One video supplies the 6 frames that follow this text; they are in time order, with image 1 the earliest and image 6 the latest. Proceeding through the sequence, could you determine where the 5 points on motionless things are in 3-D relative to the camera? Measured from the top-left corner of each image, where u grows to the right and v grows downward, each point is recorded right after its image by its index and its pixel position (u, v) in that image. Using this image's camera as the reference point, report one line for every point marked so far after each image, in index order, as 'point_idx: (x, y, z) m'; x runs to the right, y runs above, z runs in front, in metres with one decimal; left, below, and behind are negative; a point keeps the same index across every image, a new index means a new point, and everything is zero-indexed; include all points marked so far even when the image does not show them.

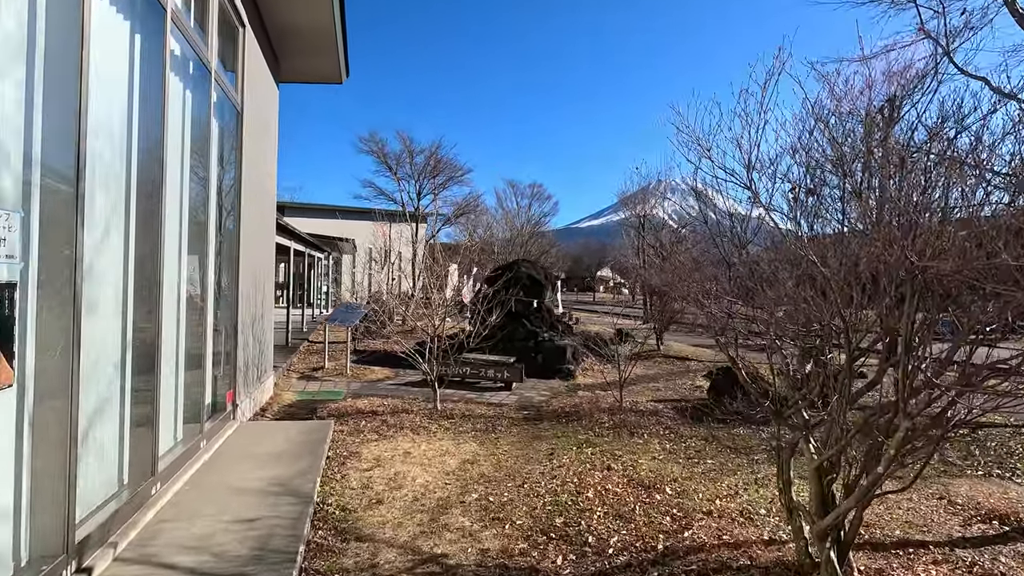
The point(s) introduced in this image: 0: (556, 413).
0: (+0.6, -1.8, +7.8) m
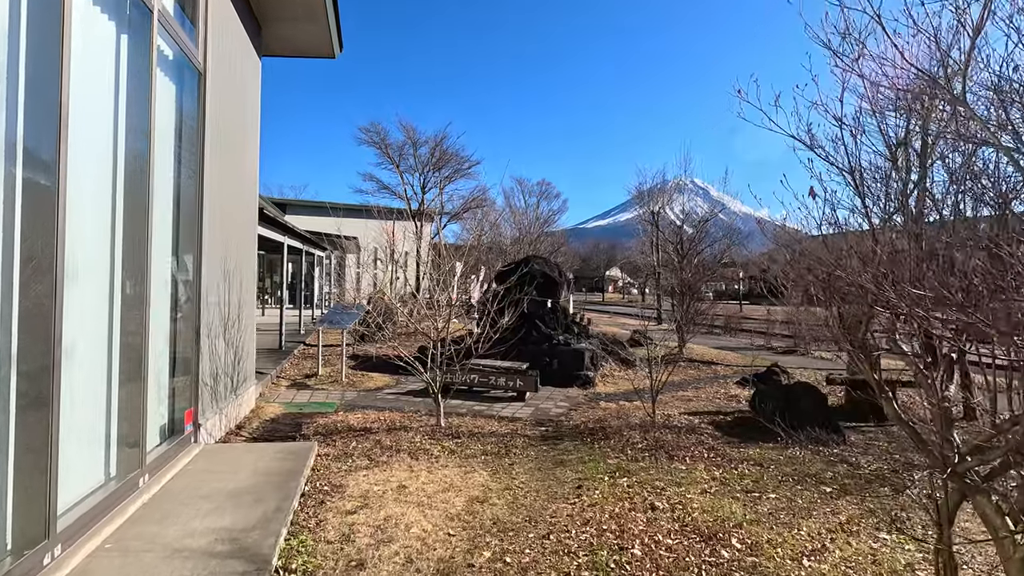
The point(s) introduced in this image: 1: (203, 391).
0: (+0.8, -1.8, +6.7) m
1: (-3.0, -1.0, +5.2) m
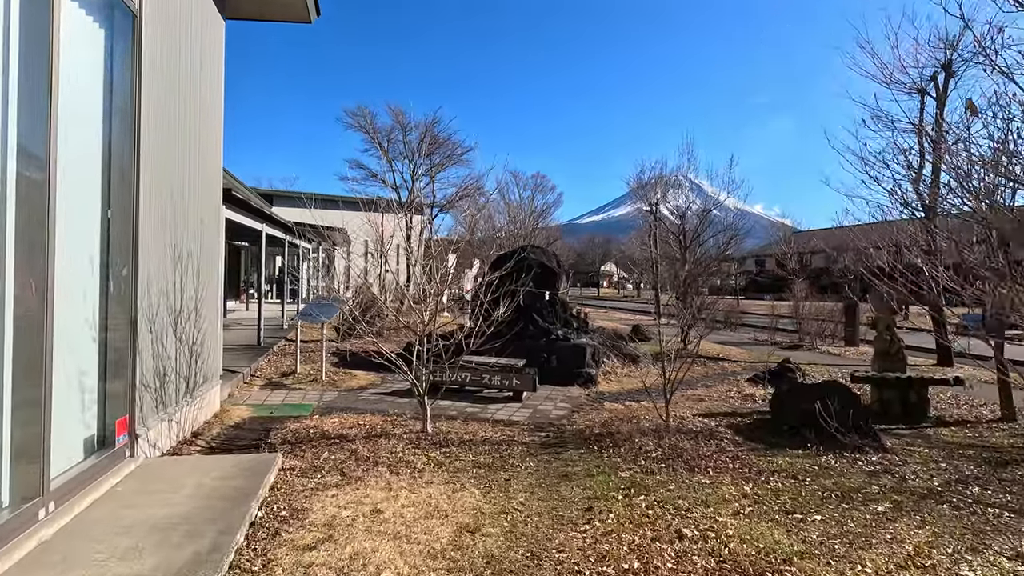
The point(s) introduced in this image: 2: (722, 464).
0: (+0.8, -1.6, +6.0) m
1: (-3.1, -0.9, +4.4) m
2: (+2.0, -1.7, +5.1) m
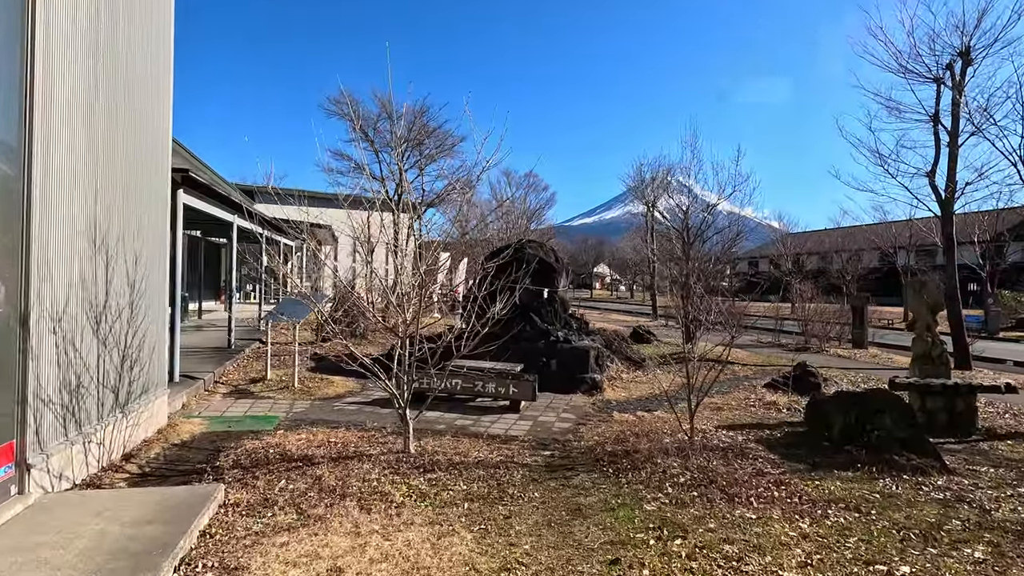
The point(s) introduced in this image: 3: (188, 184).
0: (+0.8, -1.6, +5.1) m
1: (-3.0, -0.8, +3.5) m
2: (+2.0, -1.6, +4.2) m
3: (-4.4, +1.4, +7.3) m
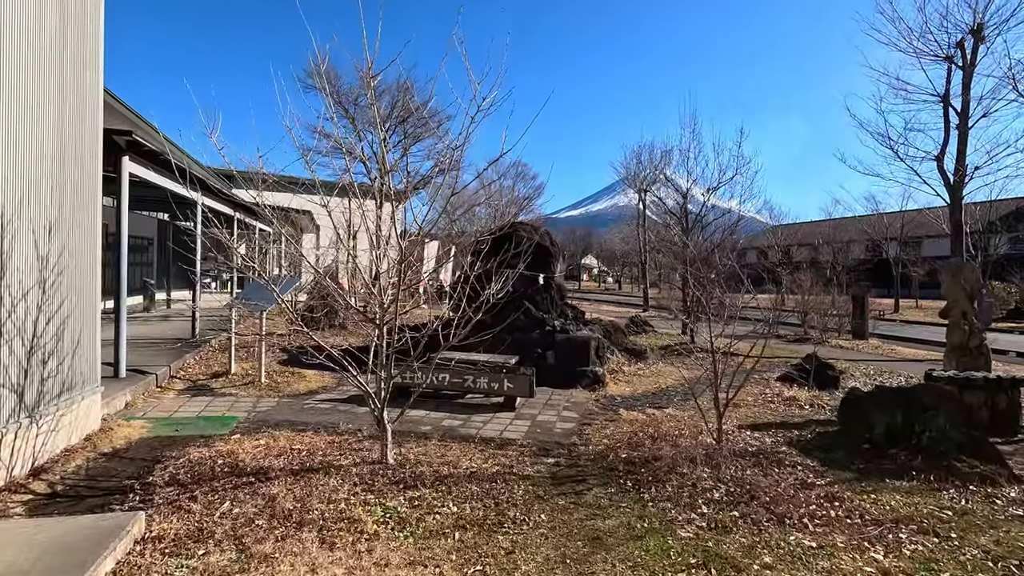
0: (+0.8, -1.4, +4.3) m
1: (-3.0, -0.7, +2.6) m
2: (+2.0, -1.5, +3.5) m
3: (-4.5, +1.6, +6.3) m
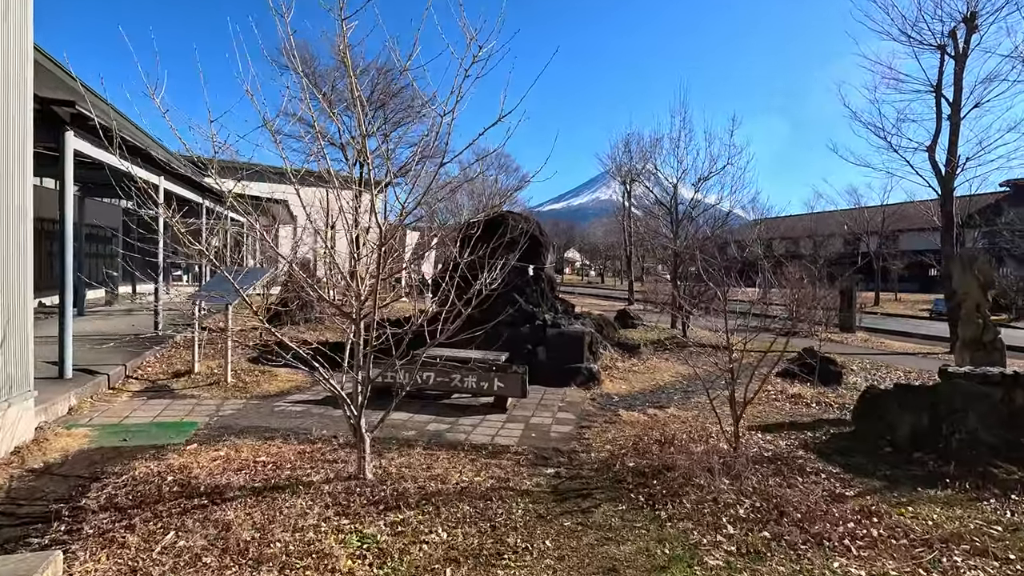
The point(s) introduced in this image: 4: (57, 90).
0: (+0.7, -1.3, +3.8) m
1: (-3.0, -0.6, +2.0) m
2: (+2.0, -1.4, +3.1) m
3: (-4.6, +1.7, +5.7) m
4: (-4.6, +2.0, +5.4) m
